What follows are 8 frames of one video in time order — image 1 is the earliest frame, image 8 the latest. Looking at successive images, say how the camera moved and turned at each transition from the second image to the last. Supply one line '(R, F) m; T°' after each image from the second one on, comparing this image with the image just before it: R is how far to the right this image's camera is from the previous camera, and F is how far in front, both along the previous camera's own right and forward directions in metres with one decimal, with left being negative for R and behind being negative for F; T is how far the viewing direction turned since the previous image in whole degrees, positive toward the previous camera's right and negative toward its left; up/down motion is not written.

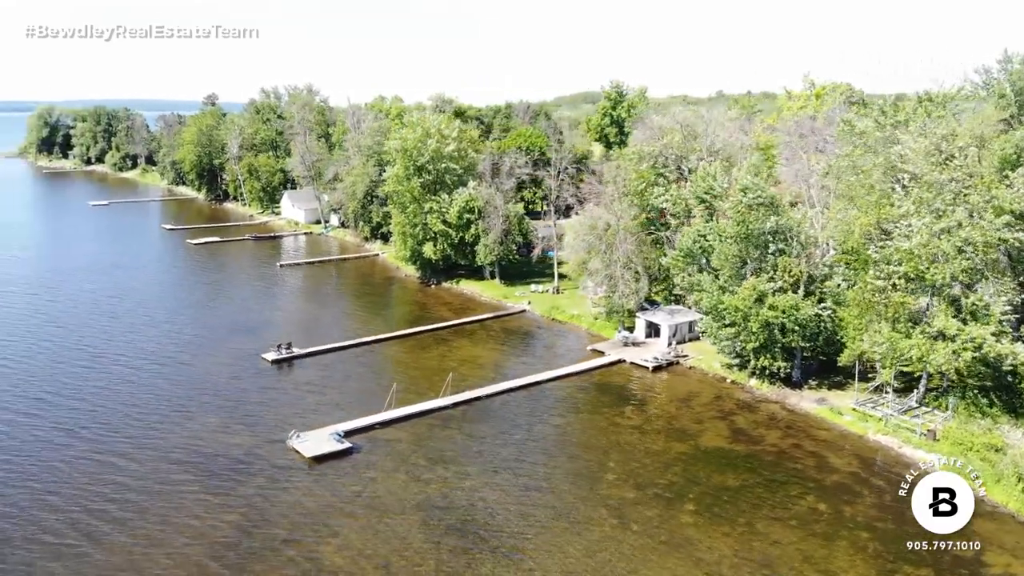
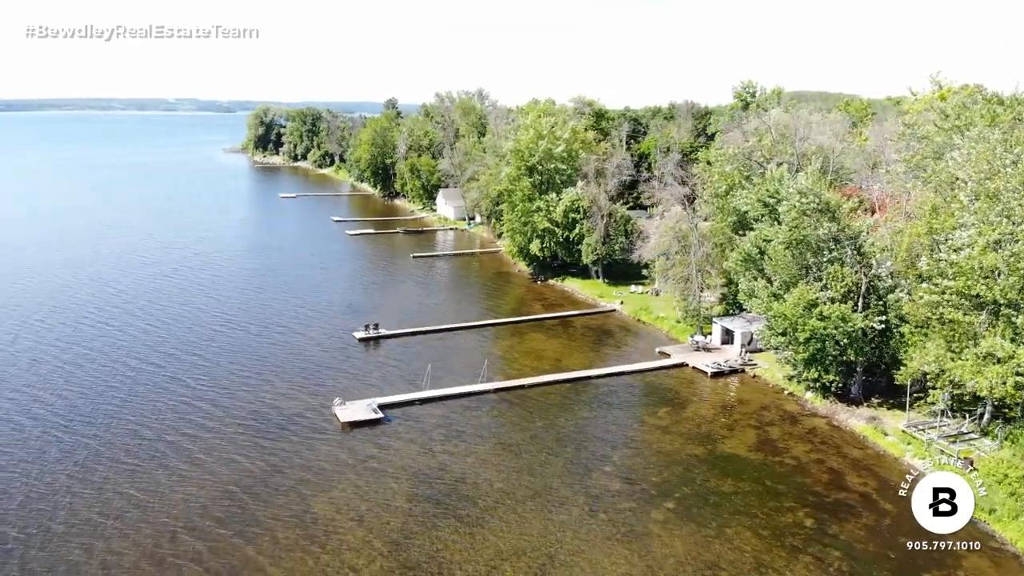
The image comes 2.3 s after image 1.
(+7.3, -0.6) m; -14°
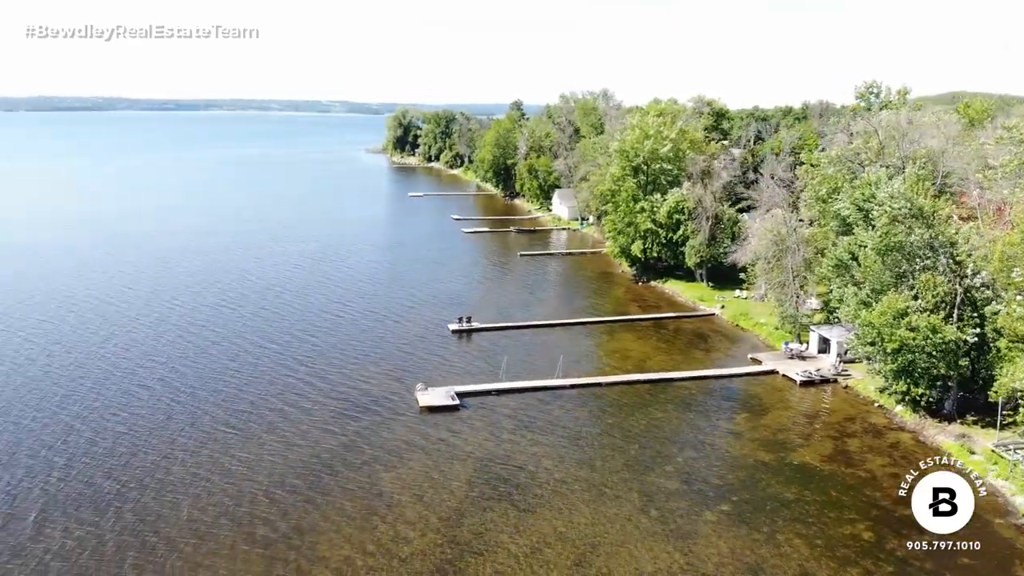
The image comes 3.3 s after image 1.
(+2.5, -0.6) m; -9°
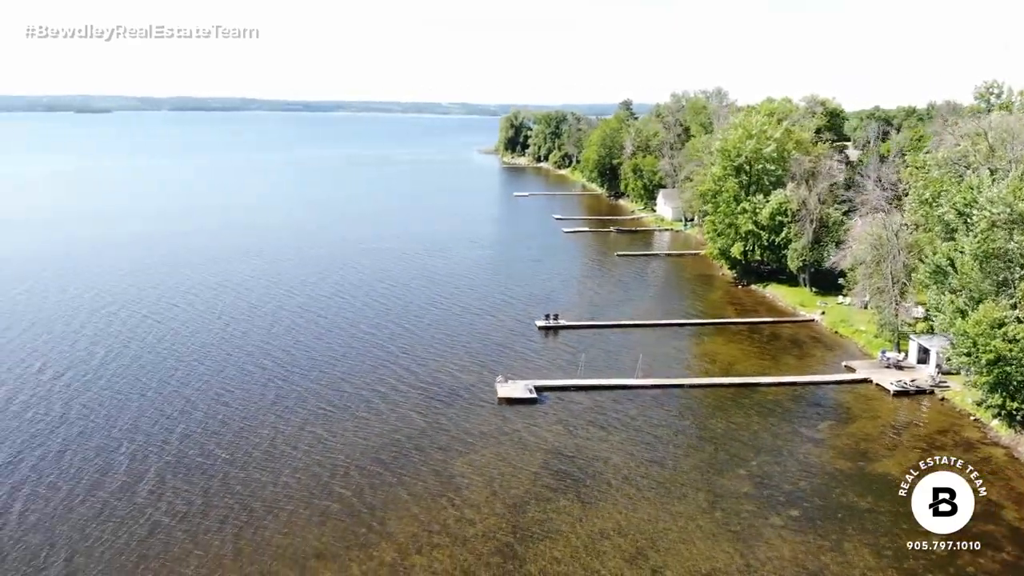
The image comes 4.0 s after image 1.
(+1.5, -0.7) m; -8°
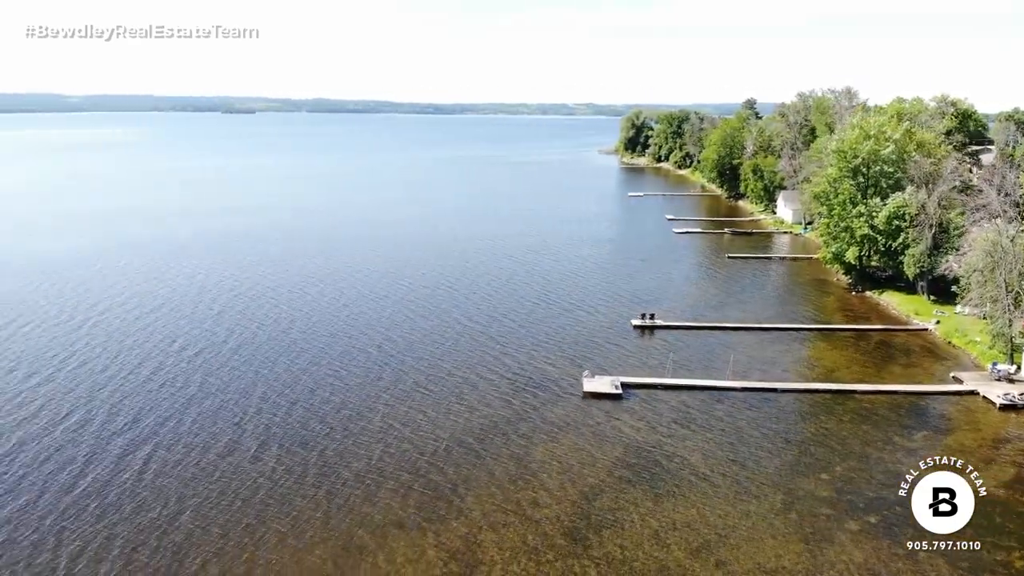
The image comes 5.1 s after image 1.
(+1.6, -1.3) m; -9°
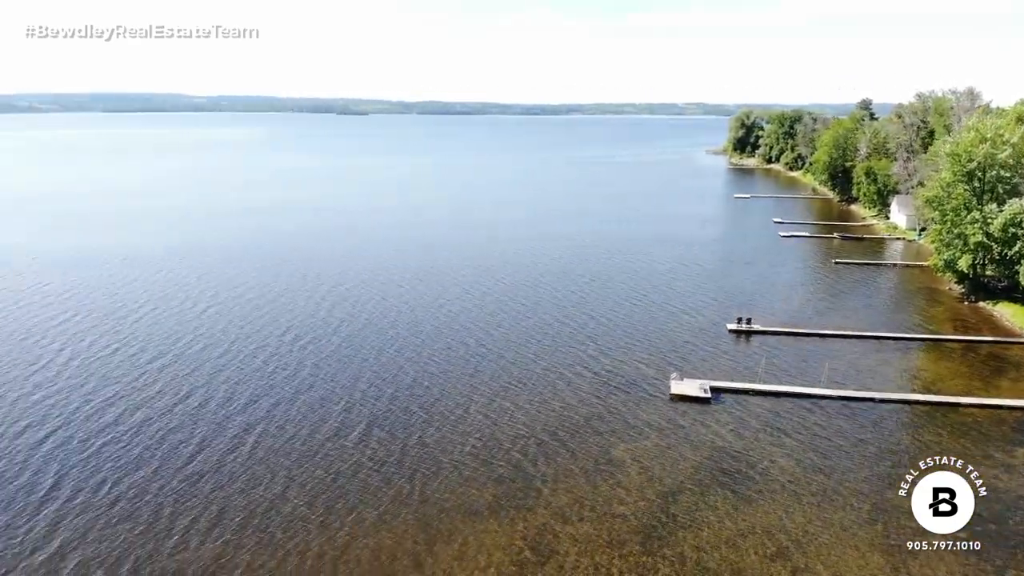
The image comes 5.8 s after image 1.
(+0.8, -1.0) m; -7°
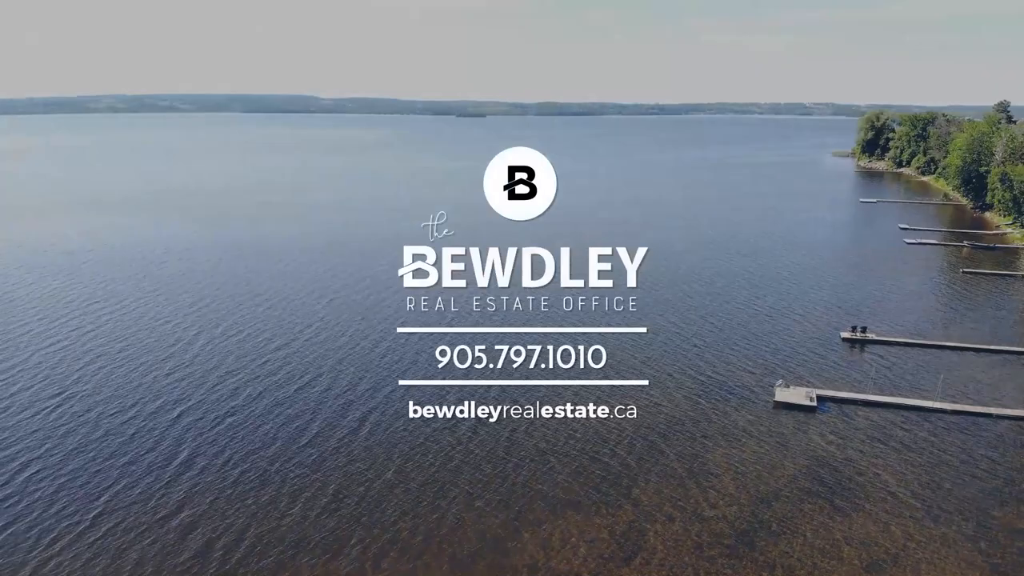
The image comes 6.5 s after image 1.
(+0.6, -1.0) m; -8°
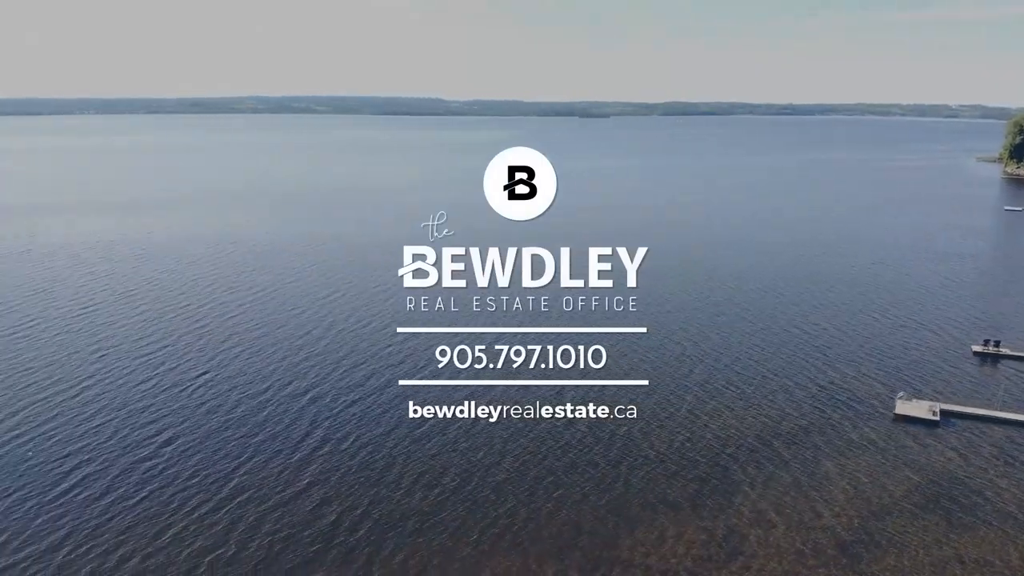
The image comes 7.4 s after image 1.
(+0.4, -0.6) m; -8°
